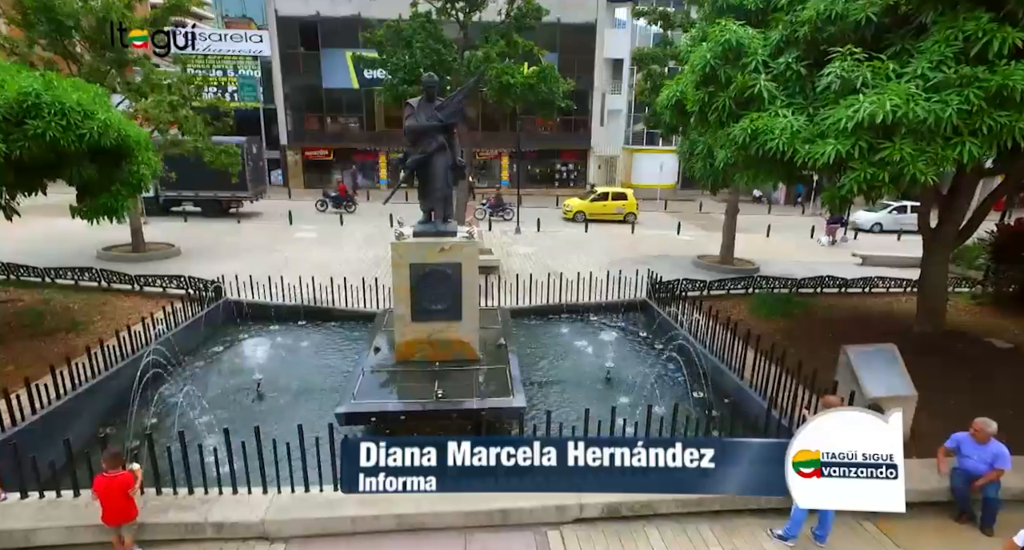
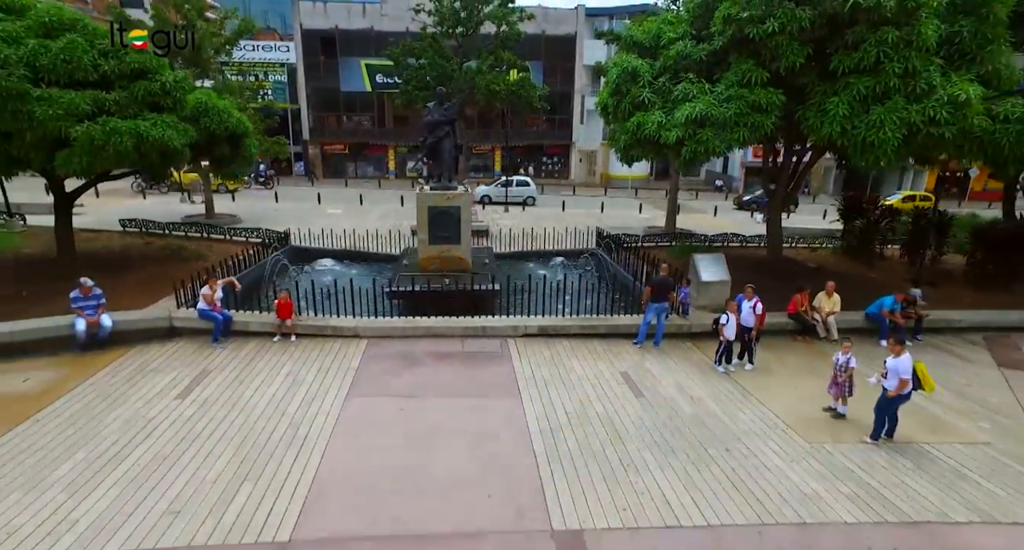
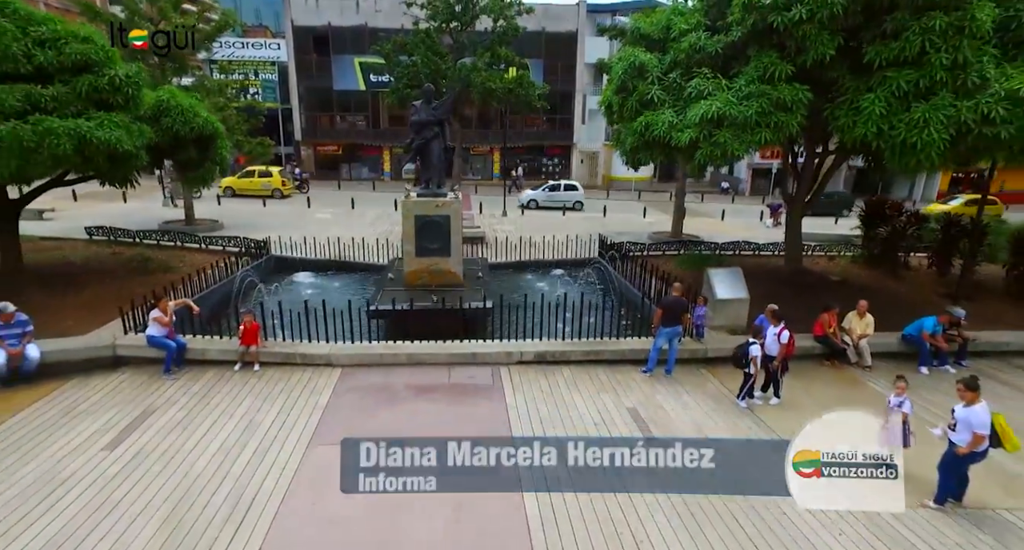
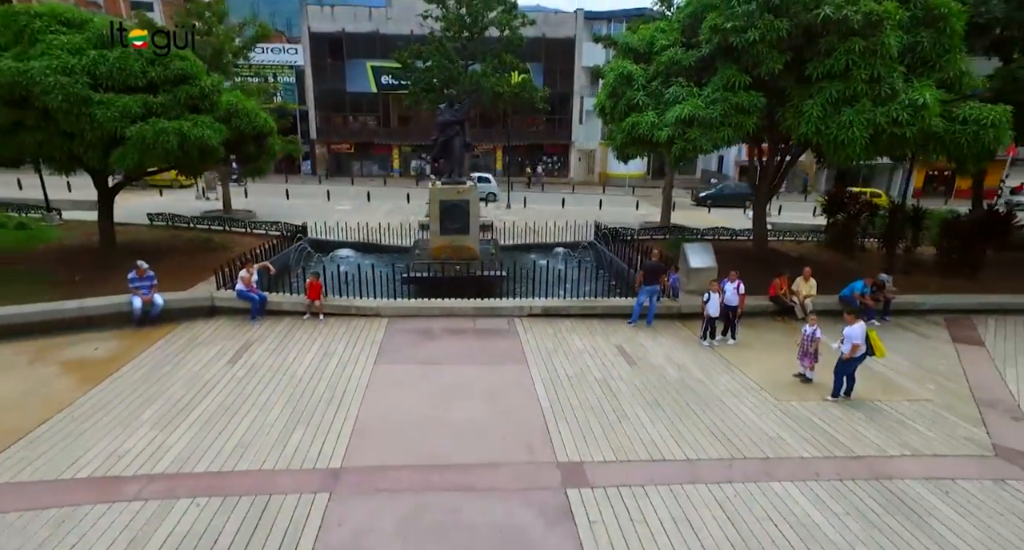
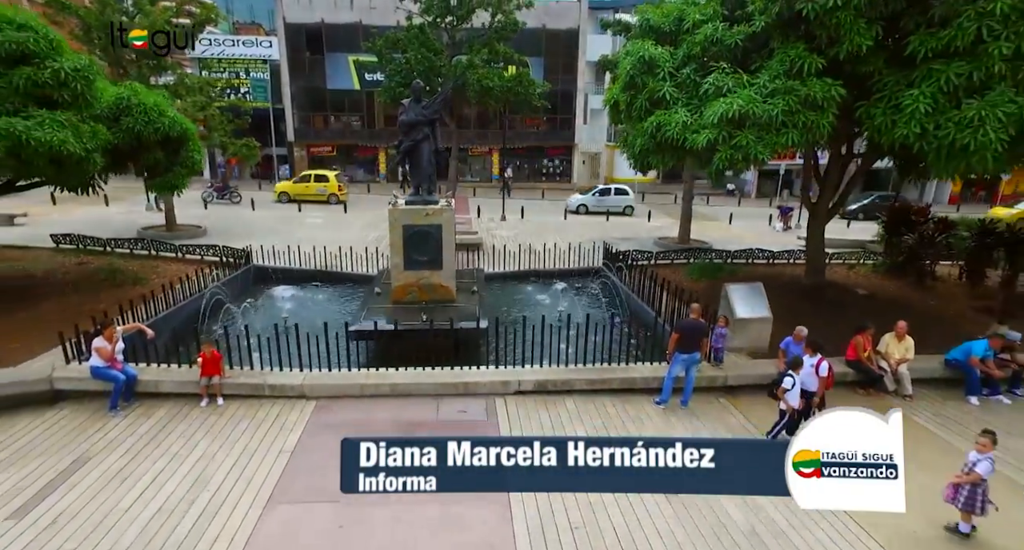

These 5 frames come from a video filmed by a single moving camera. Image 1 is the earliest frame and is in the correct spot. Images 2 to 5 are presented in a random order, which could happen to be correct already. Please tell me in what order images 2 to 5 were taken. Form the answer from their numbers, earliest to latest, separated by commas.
5, 3, 2, 4
